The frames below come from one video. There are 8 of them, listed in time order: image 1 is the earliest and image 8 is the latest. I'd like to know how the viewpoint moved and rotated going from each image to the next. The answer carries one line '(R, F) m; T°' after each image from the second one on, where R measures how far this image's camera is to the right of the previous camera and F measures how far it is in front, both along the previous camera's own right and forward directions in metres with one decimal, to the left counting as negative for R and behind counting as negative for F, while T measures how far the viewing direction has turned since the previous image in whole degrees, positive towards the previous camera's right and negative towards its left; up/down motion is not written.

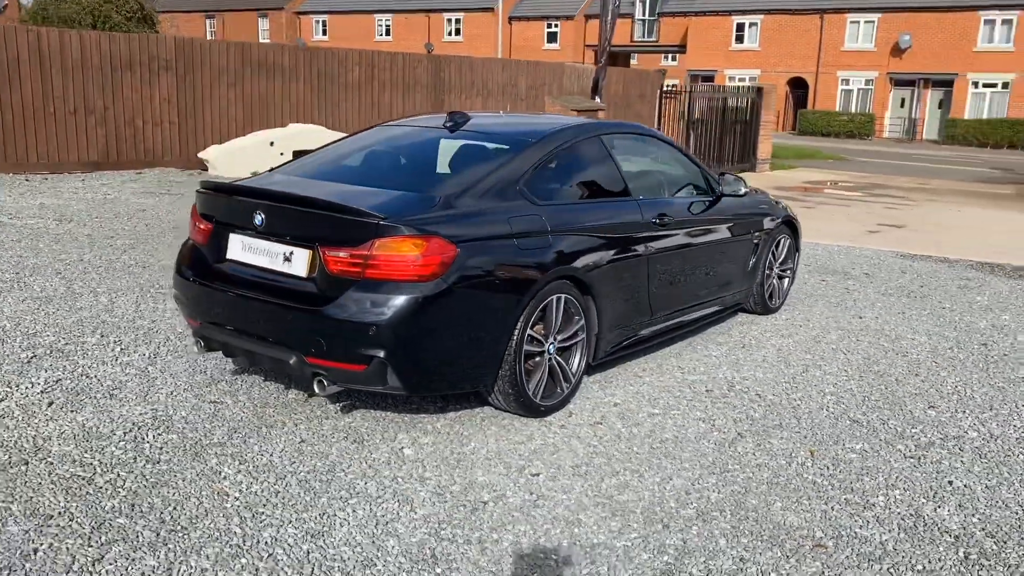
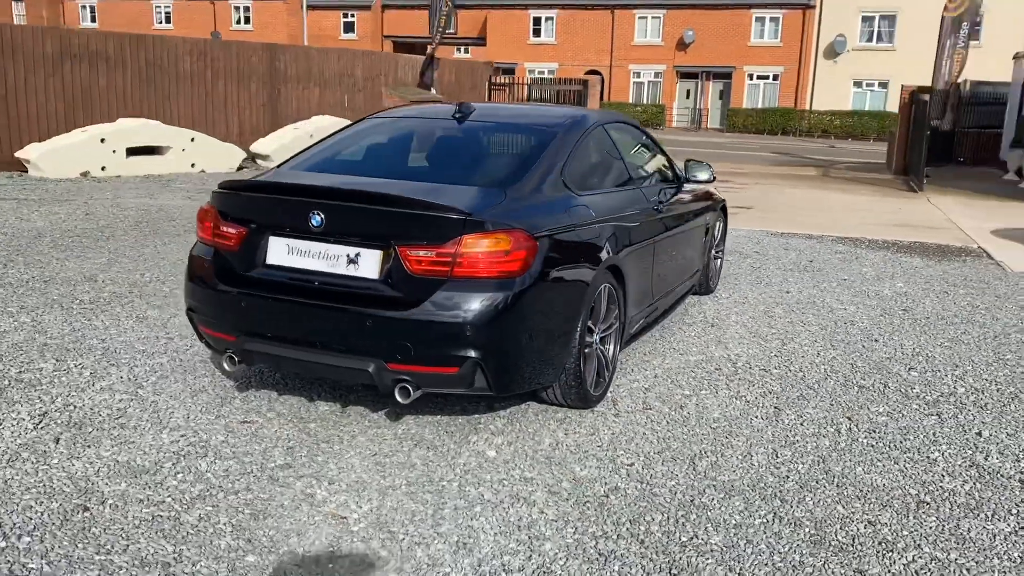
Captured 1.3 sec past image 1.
(-1.2, +0.2) m; +13°
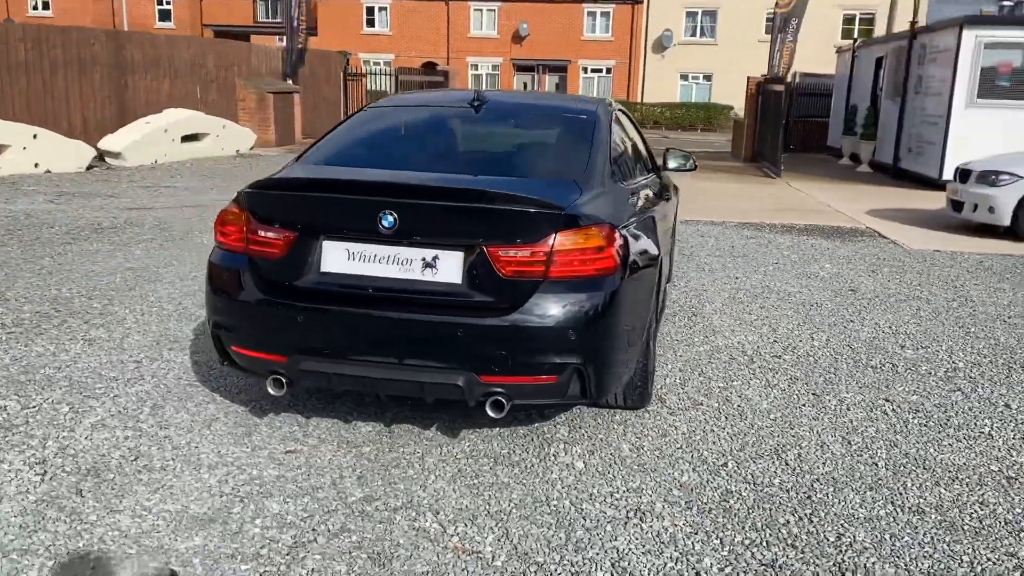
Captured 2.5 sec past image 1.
(-1.0, +0.4) m; +11°
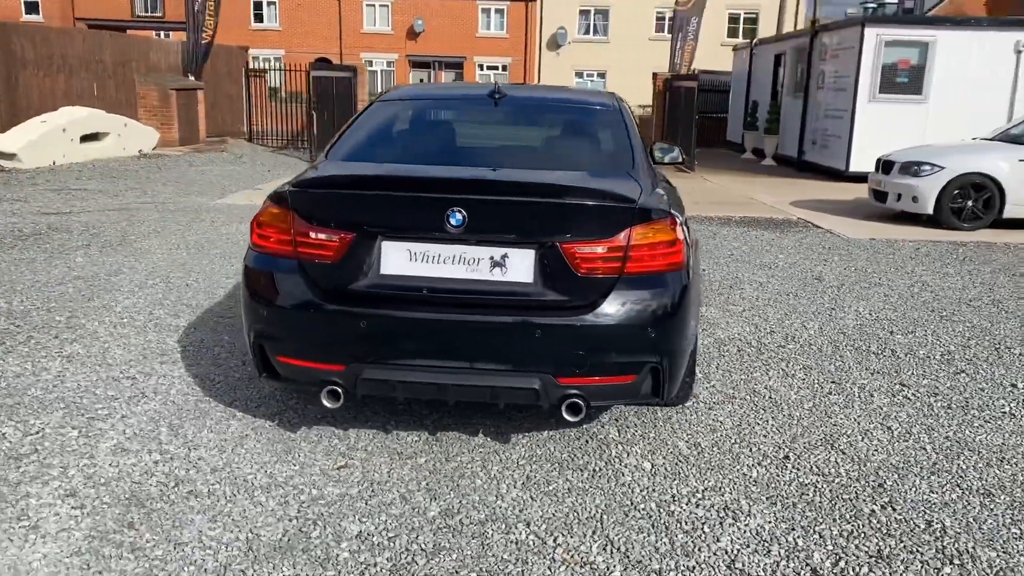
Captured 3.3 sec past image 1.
(-0.6, +0.2) m; +7°
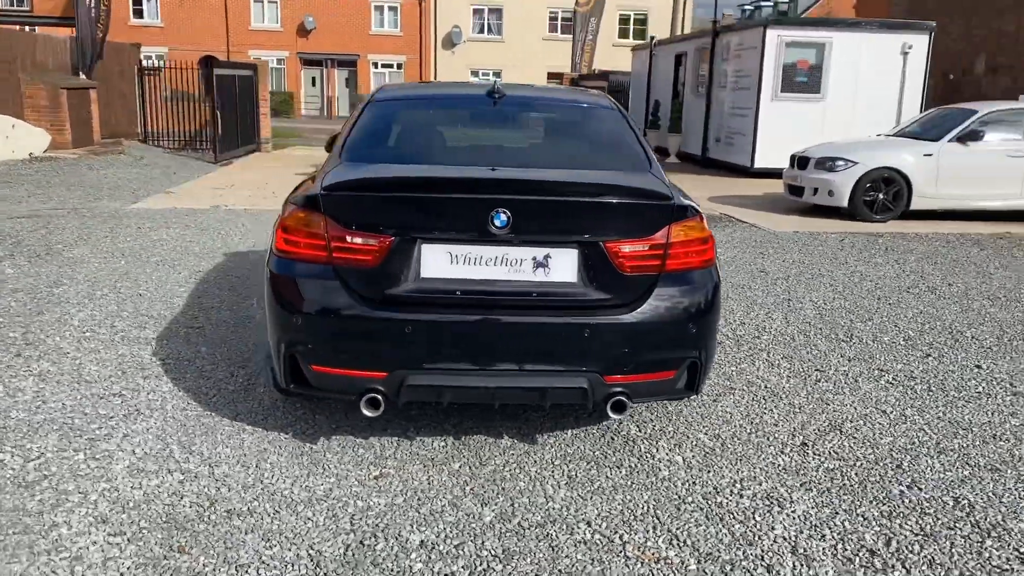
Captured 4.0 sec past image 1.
(-0.5, 0.0) m; +7°
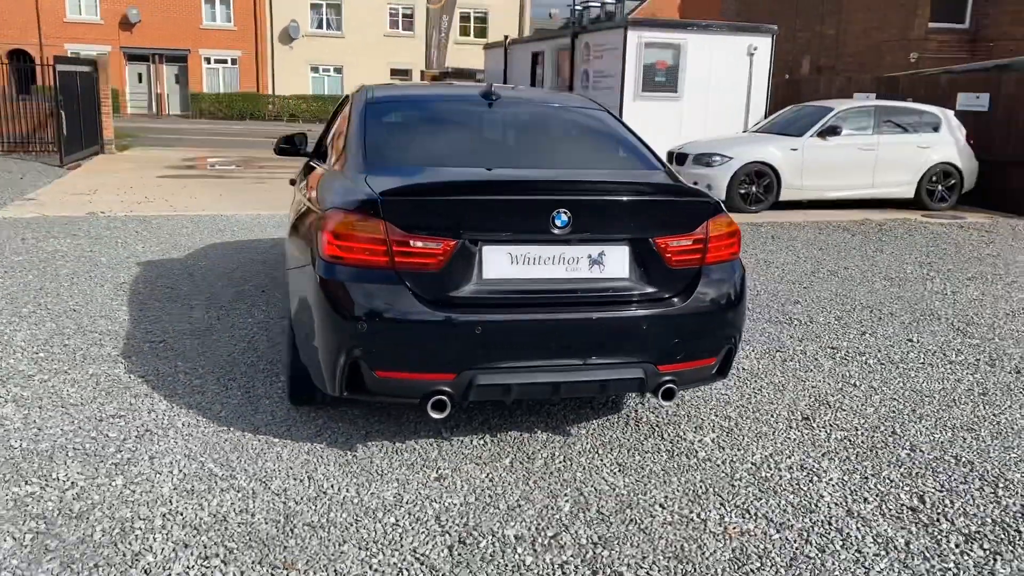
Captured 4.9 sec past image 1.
(-0.8, 0.0) m; +11°
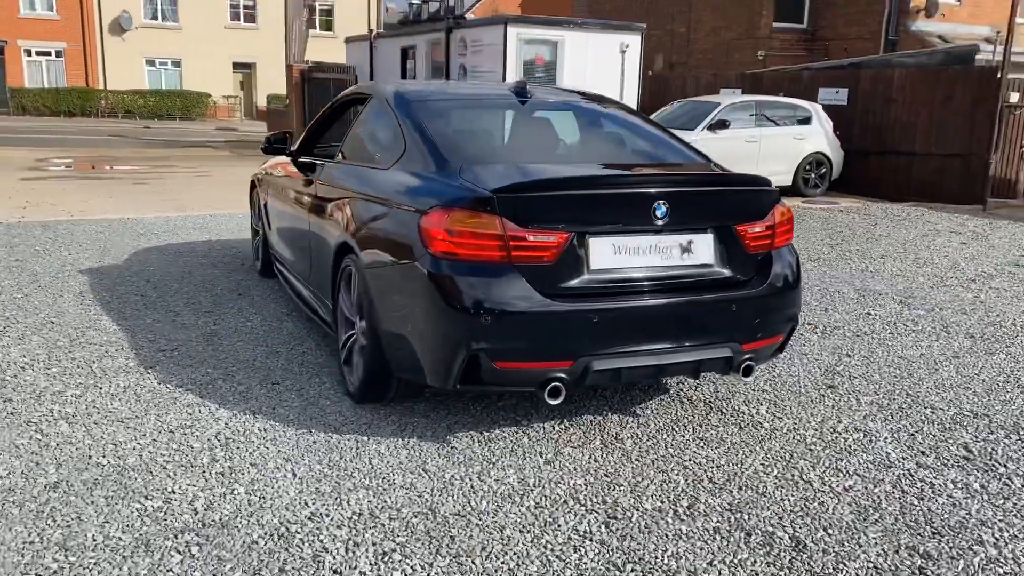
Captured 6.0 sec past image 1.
(-1.0, -0.1) m; +10°
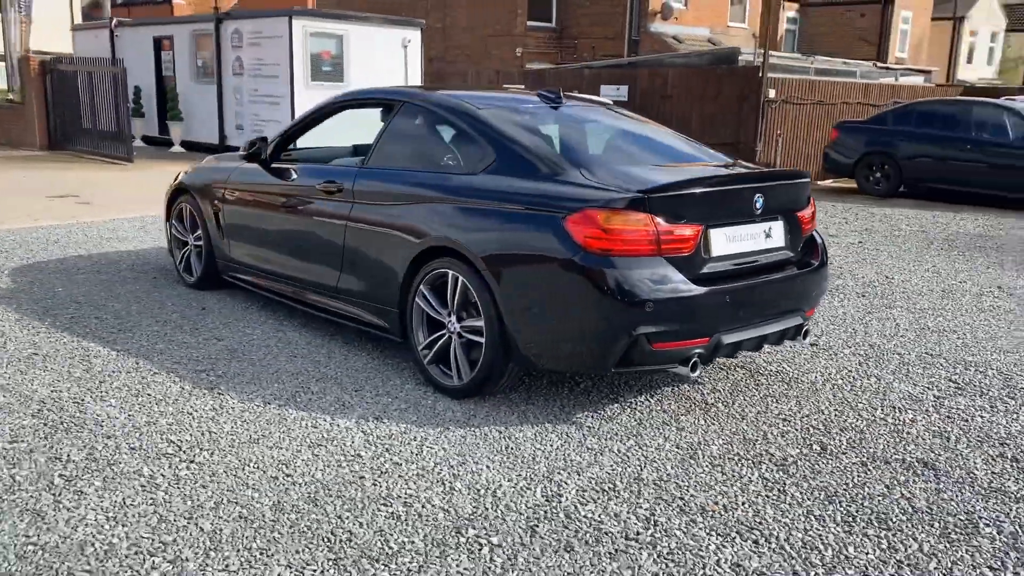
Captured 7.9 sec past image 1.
(-1.7, 0.0) m; +18°
